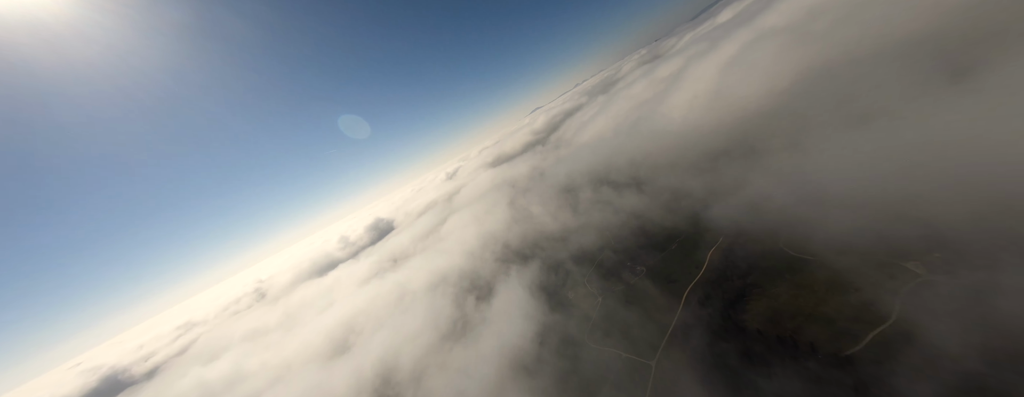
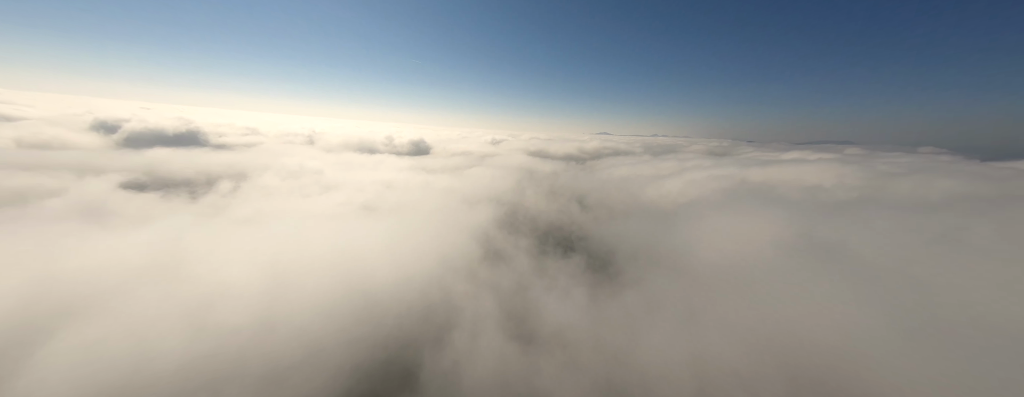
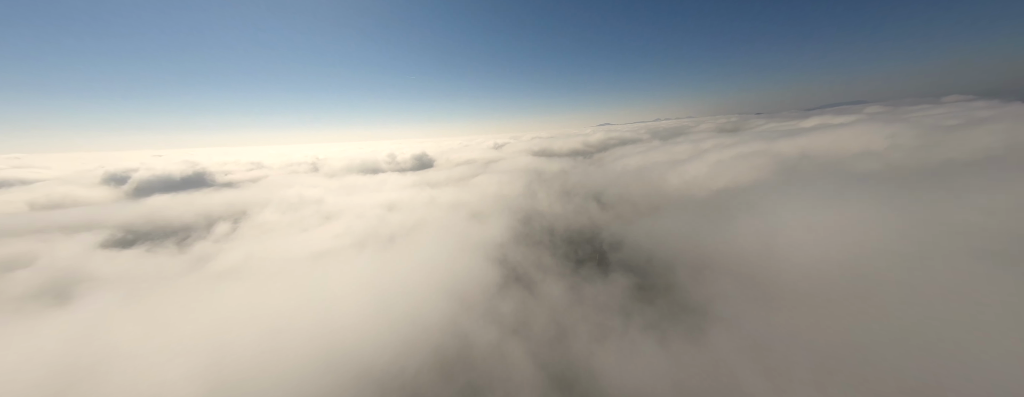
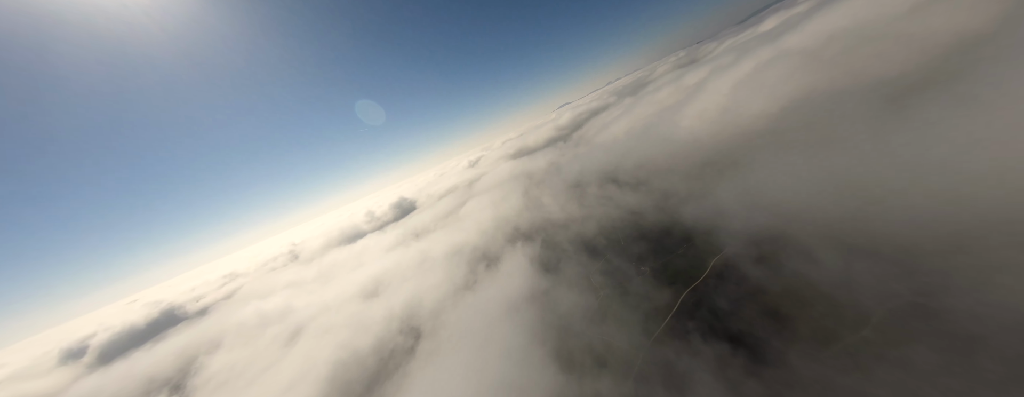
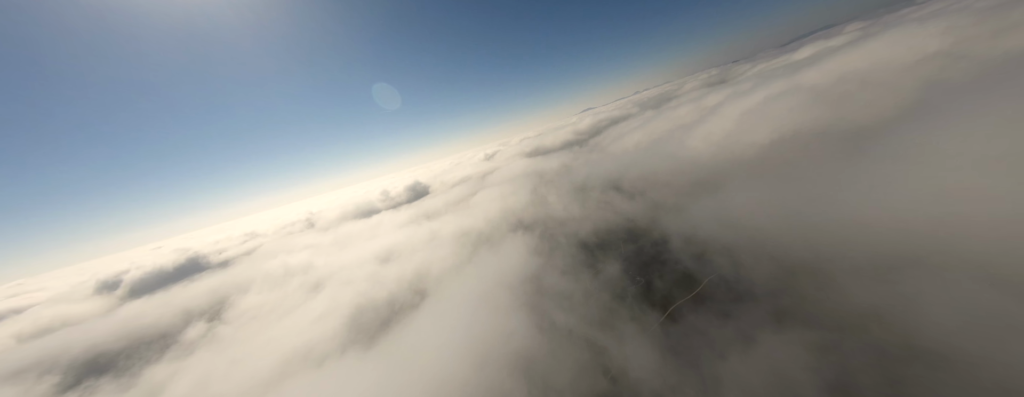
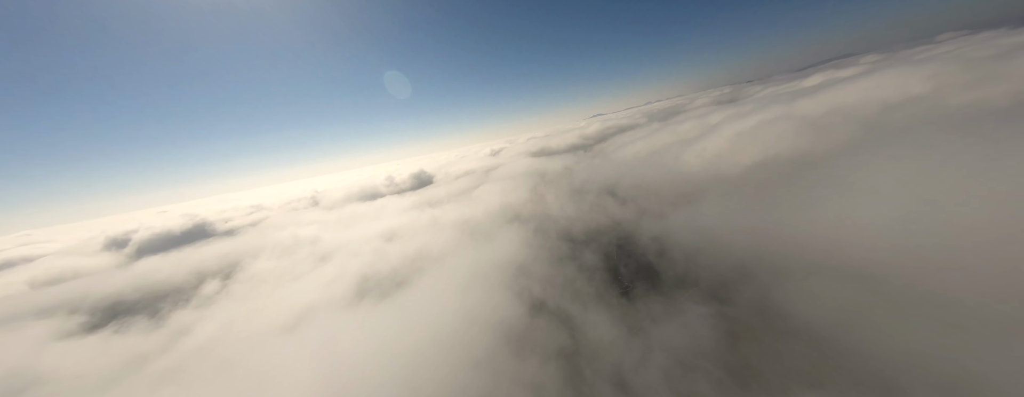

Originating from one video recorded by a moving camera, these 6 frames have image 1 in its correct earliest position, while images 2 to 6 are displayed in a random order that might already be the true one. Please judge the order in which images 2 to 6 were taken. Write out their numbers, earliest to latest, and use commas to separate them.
4, 5, 6, 3, 2
